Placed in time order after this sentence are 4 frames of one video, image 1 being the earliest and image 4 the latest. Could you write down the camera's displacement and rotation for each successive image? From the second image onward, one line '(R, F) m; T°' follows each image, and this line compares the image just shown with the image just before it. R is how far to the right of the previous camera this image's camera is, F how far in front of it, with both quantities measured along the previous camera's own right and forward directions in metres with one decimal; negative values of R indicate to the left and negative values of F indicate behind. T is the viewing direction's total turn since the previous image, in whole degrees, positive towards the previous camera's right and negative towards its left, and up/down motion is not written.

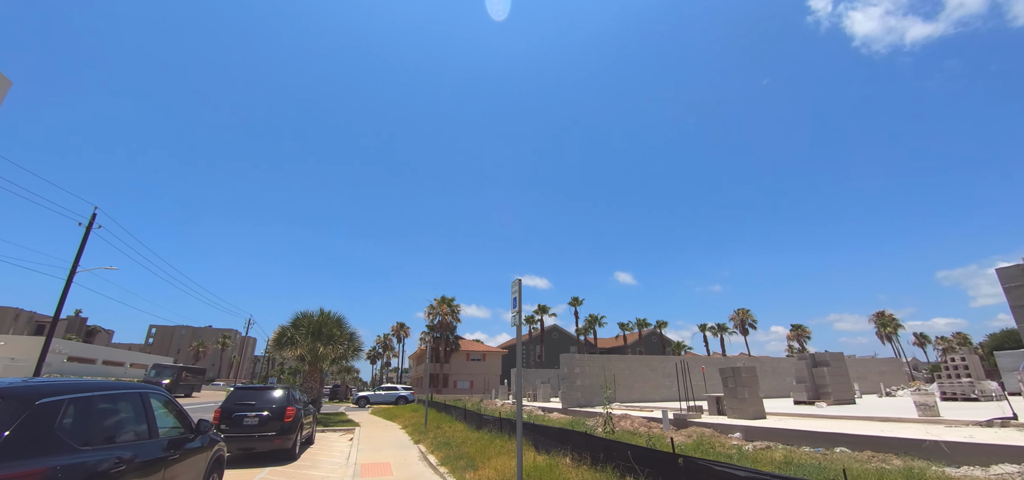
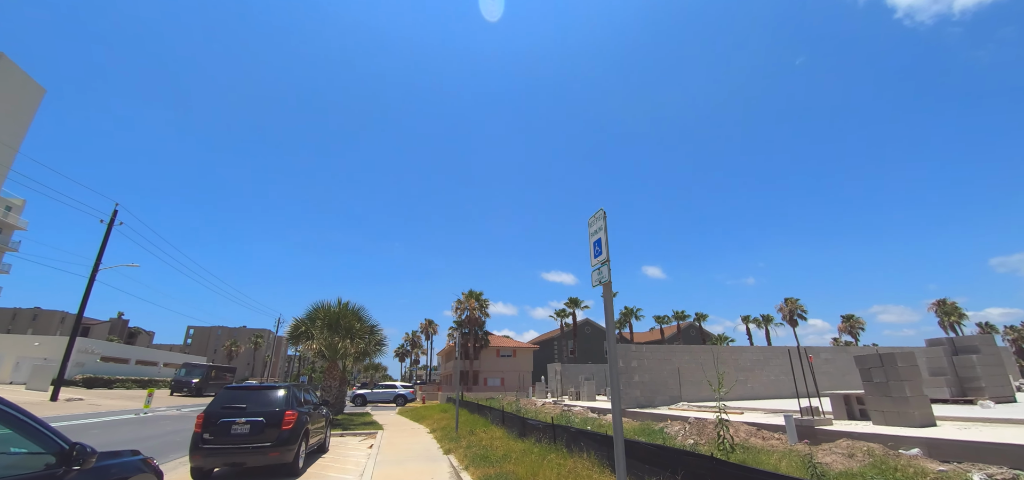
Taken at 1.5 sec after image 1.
(-0.5, +2.7) m; -3°
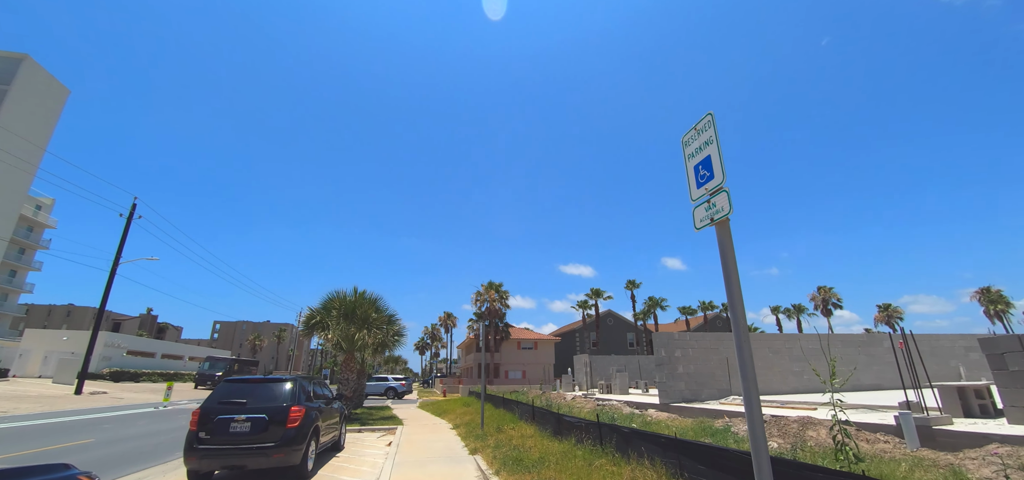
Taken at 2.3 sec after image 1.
(-0.3, +1.4) m; -2°
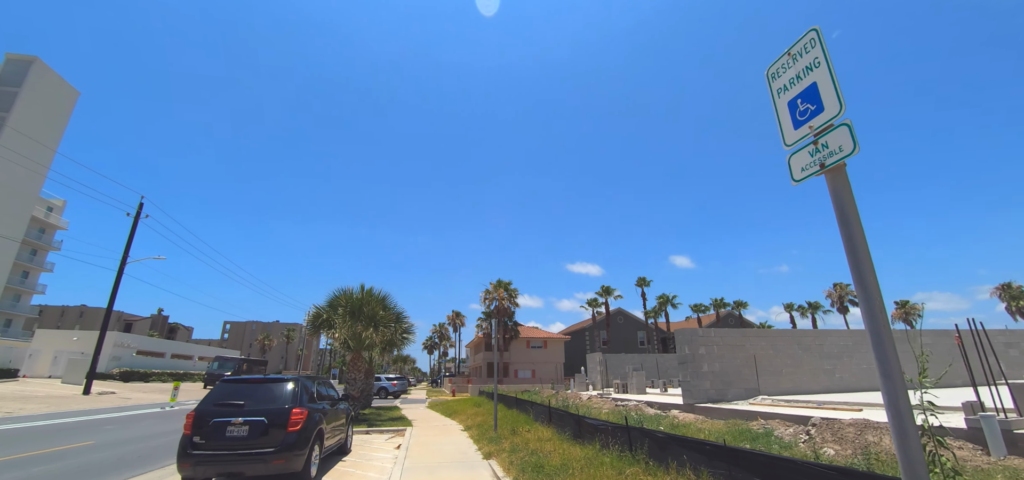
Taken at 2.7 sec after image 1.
(-0.2, +0.7) m; -1°
